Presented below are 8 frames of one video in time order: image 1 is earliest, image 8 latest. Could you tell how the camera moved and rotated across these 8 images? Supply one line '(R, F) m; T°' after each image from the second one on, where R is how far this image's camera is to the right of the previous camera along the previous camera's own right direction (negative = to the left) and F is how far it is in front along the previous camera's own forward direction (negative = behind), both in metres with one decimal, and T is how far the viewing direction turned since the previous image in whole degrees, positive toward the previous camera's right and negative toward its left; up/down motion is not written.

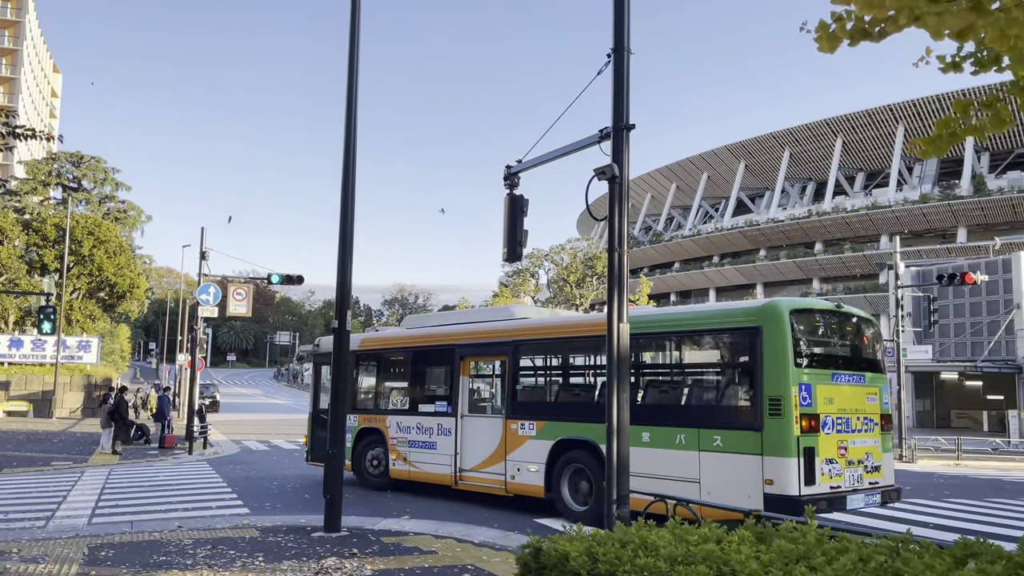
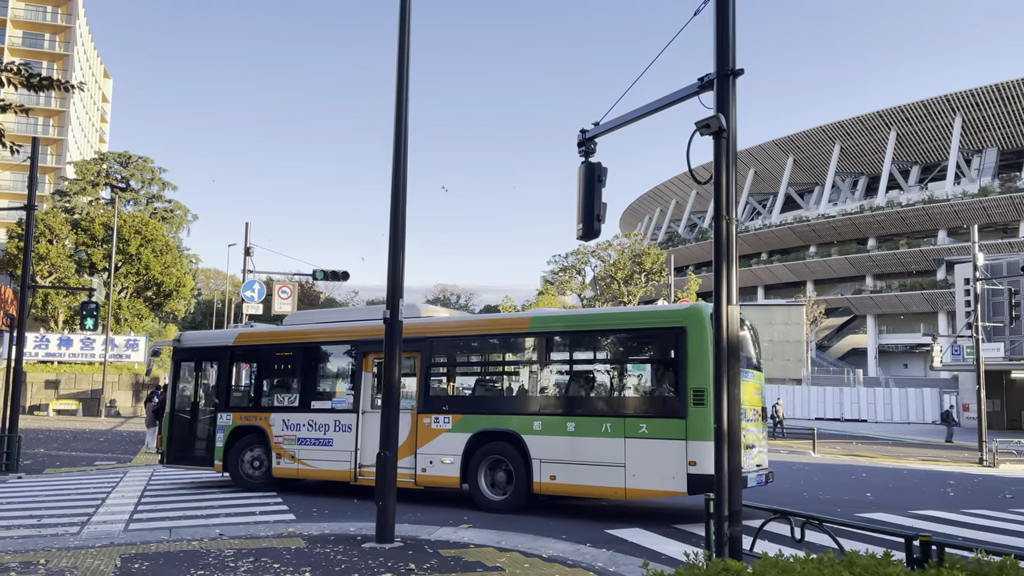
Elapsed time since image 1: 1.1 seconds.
(-0.3, +0.9) m; -3°
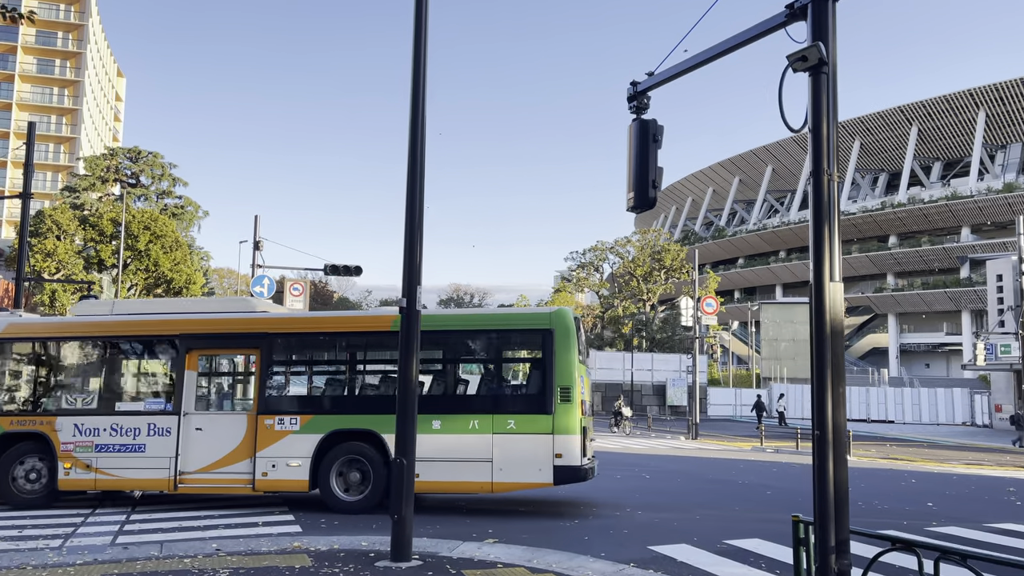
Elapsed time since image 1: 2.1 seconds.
(-0.2, +1.0) m; -1°
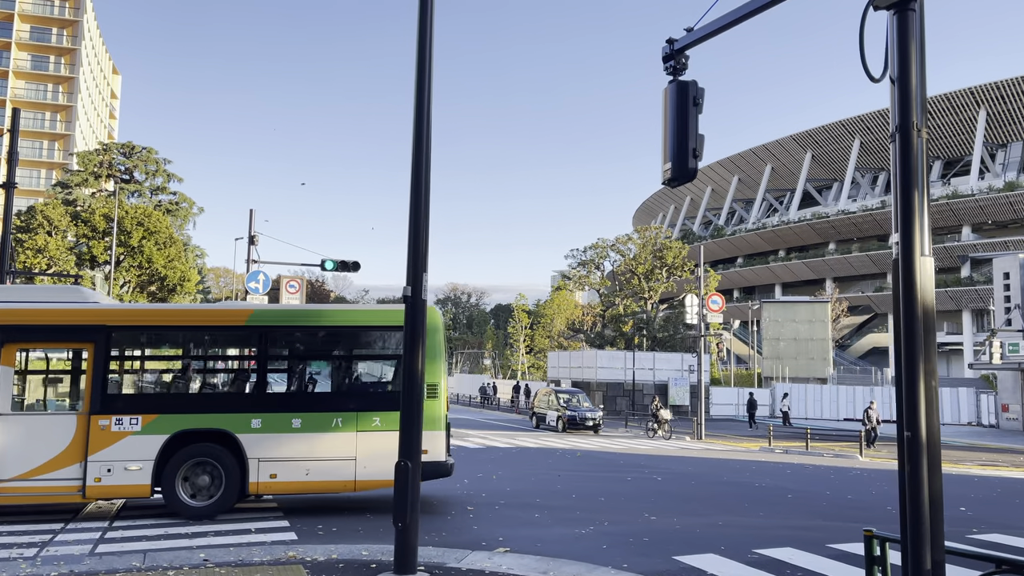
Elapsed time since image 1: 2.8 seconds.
(-0.2, +0.6) m; 0°
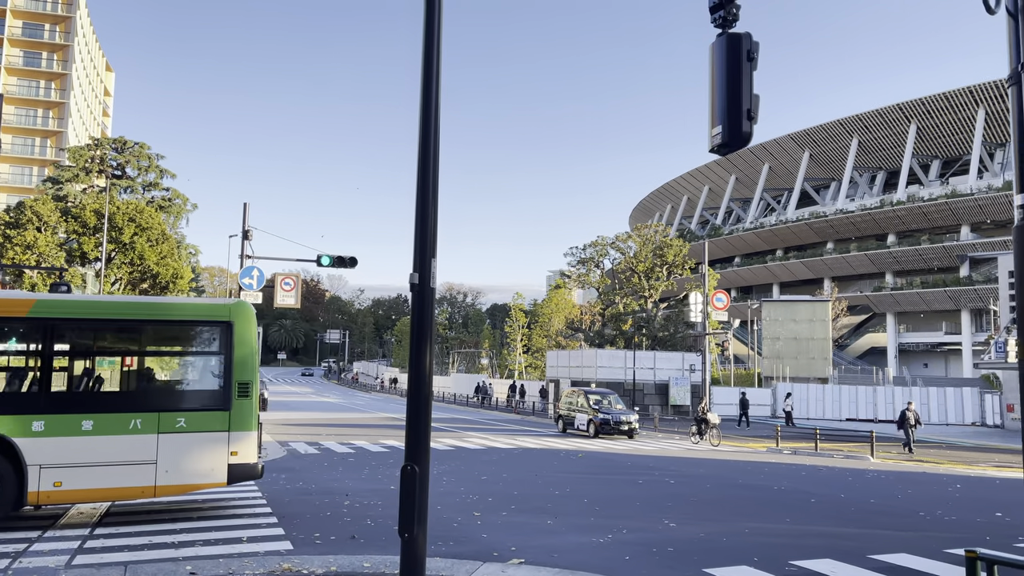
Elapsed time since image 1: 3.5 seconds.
(-0.2, +0.6) m; 0°
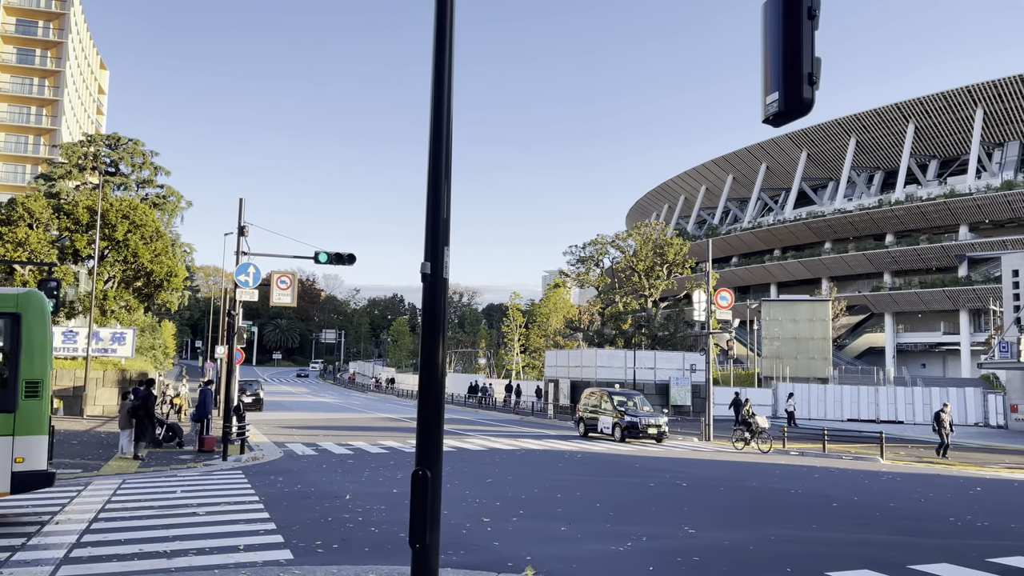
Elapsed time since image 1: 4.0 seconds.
(-0.2, +0.5) m; 0°
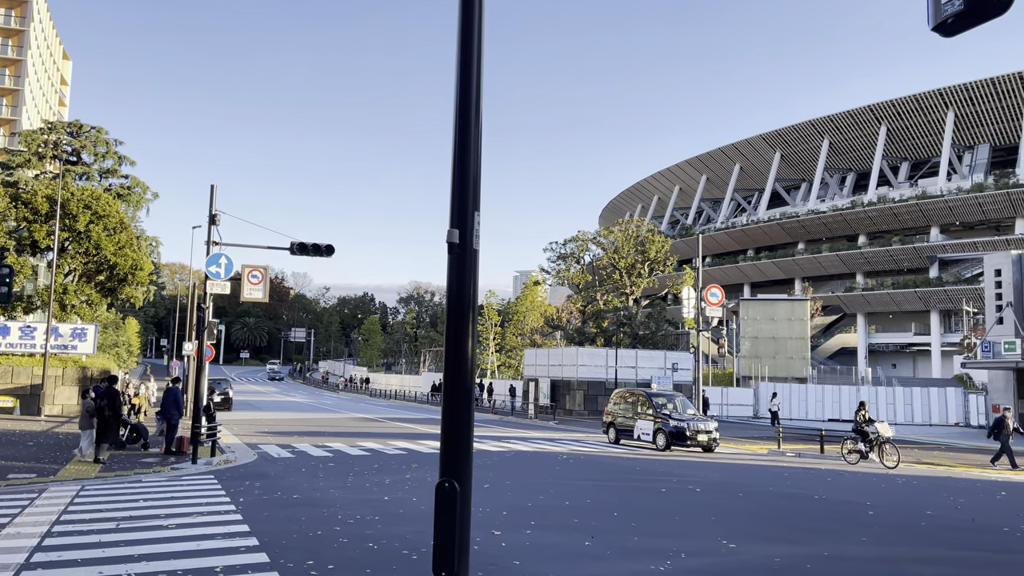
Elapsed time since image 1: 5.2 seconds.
(-0.5, +1.0) m; +2°
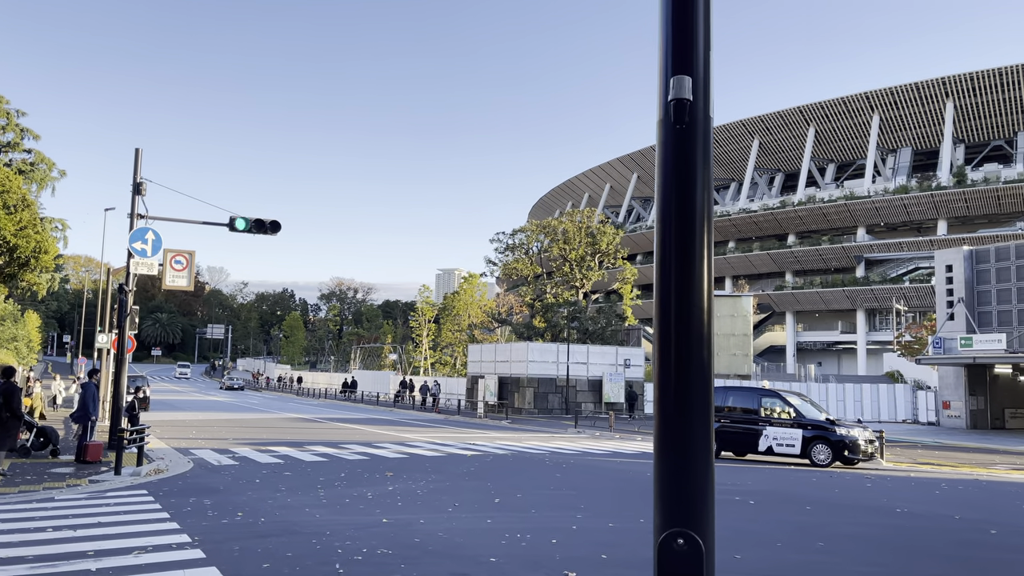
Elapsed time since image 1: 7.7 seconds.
(-1.2, +2.2) m; +6°
